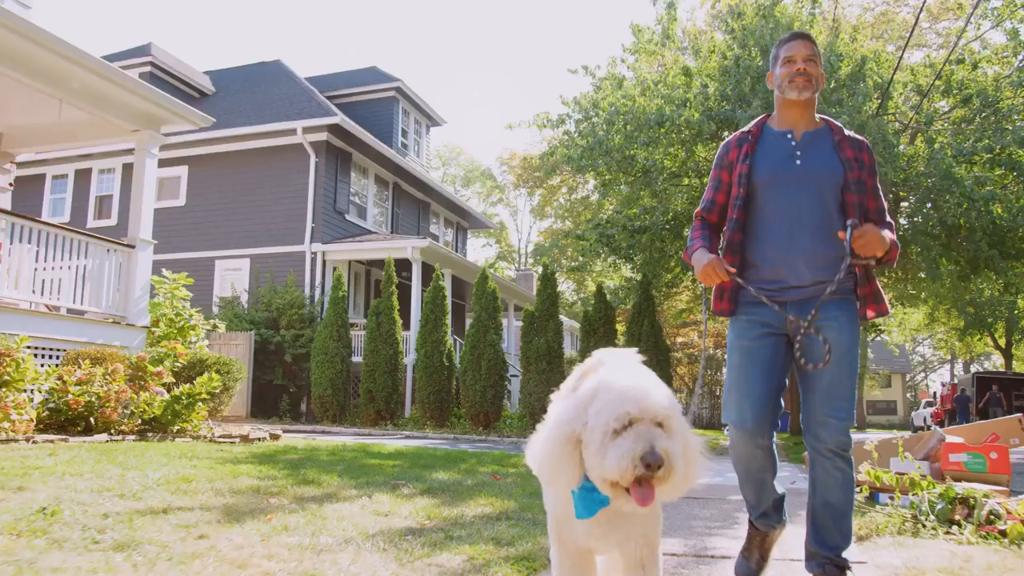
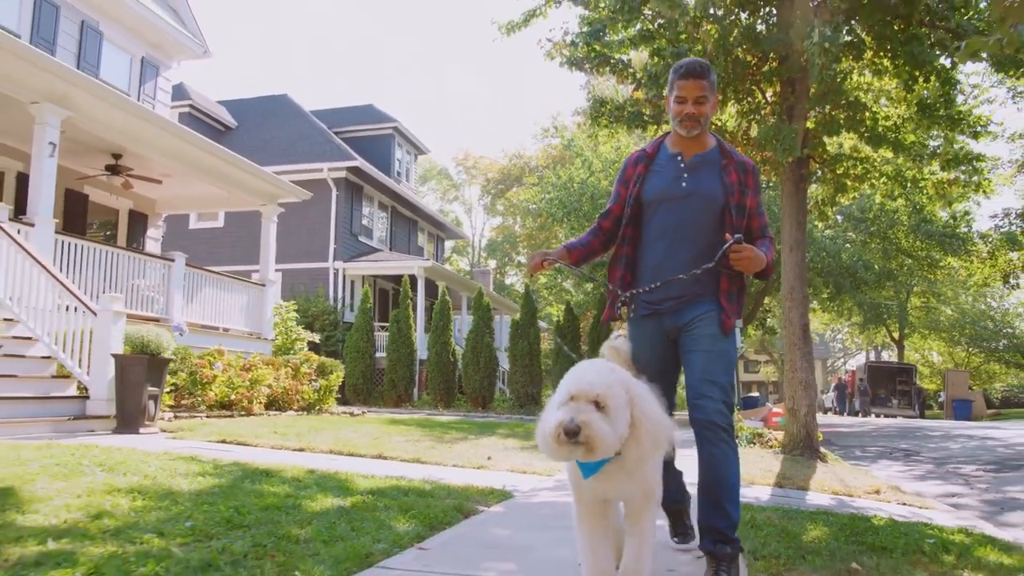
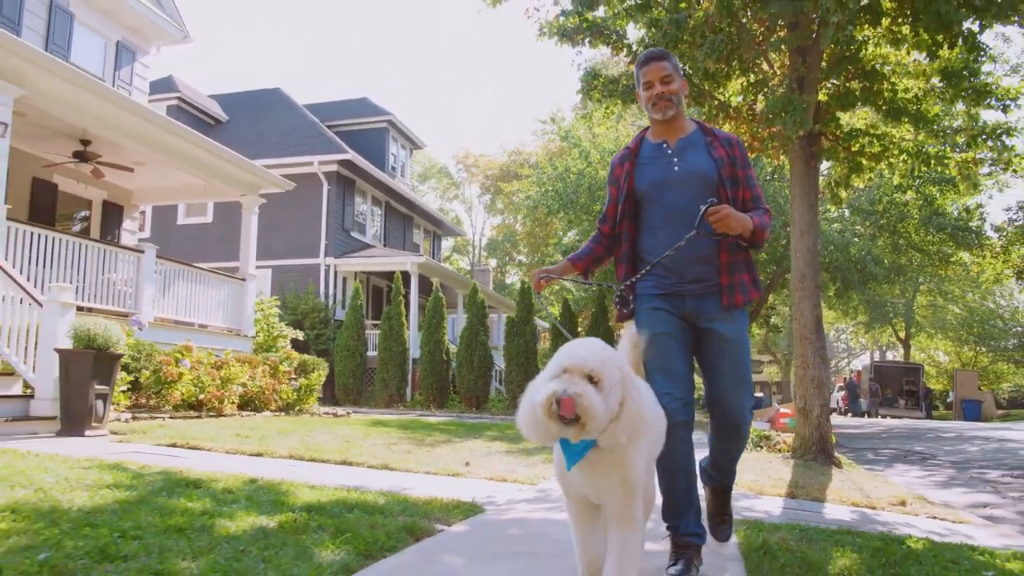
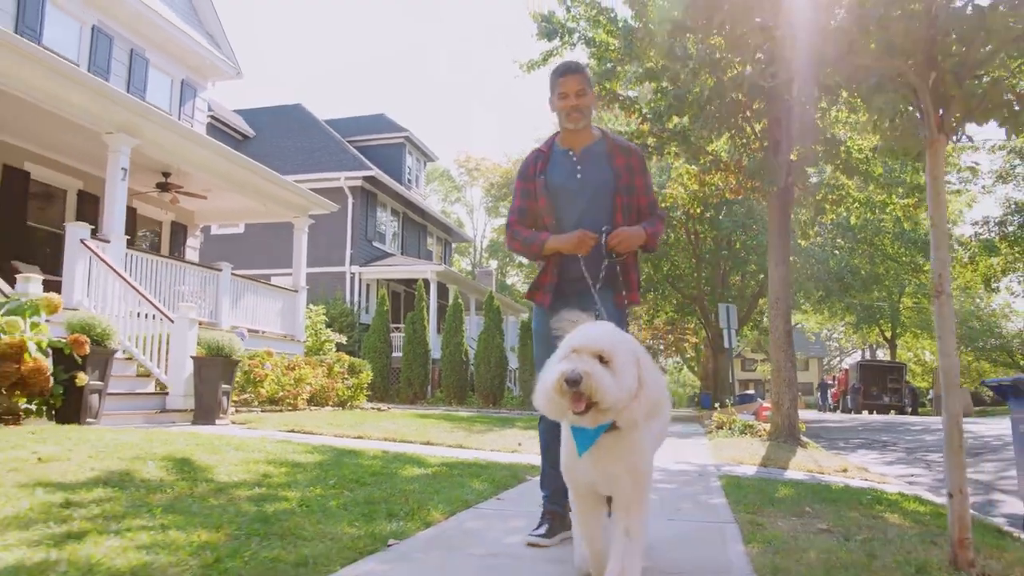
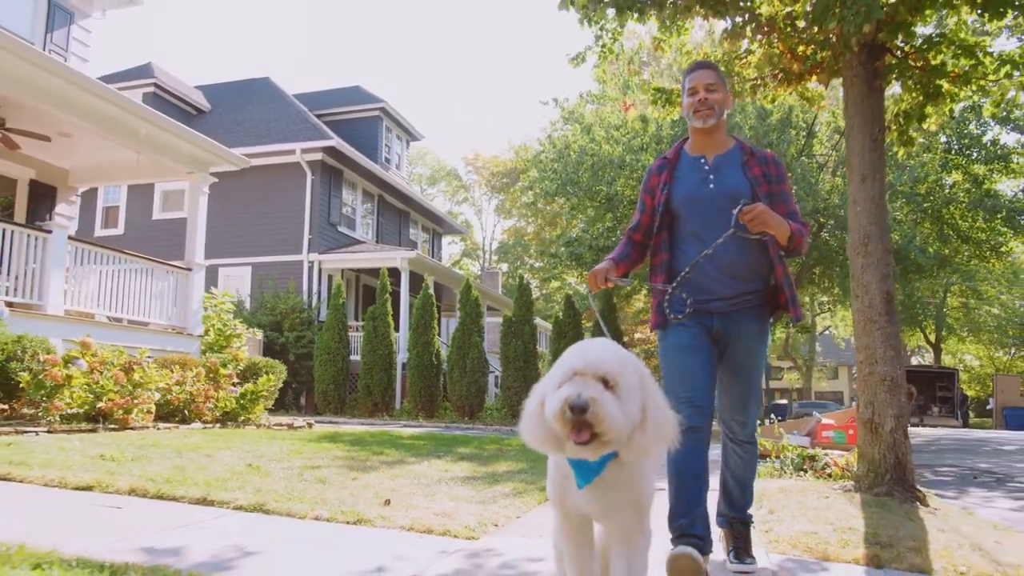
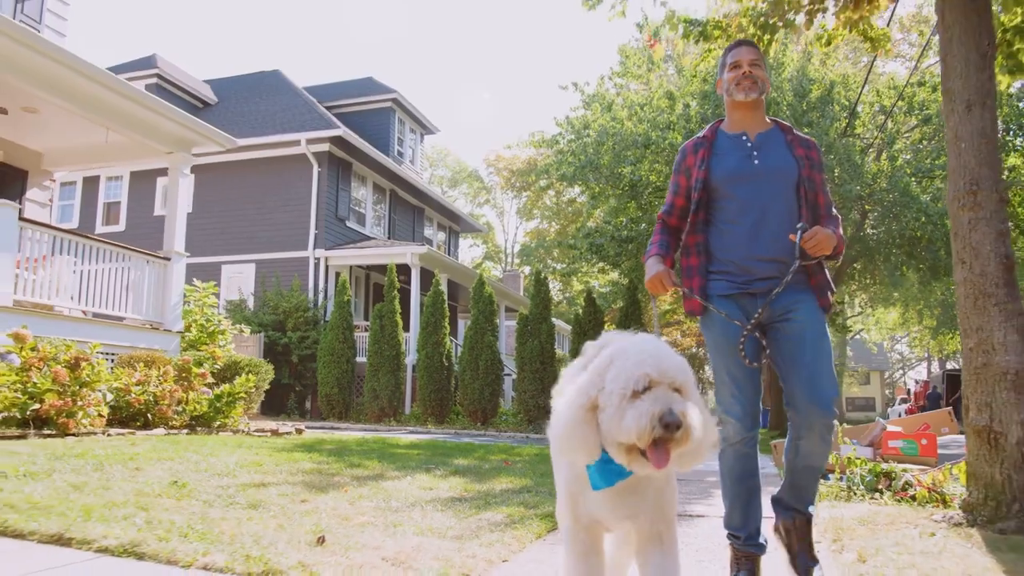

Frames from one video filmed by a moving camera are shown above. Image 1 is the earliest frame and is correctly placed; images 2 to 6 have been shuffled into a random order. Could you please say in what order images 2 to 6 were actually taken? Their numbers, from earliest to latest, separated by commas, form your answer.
6, 5, 3, 2, 4
